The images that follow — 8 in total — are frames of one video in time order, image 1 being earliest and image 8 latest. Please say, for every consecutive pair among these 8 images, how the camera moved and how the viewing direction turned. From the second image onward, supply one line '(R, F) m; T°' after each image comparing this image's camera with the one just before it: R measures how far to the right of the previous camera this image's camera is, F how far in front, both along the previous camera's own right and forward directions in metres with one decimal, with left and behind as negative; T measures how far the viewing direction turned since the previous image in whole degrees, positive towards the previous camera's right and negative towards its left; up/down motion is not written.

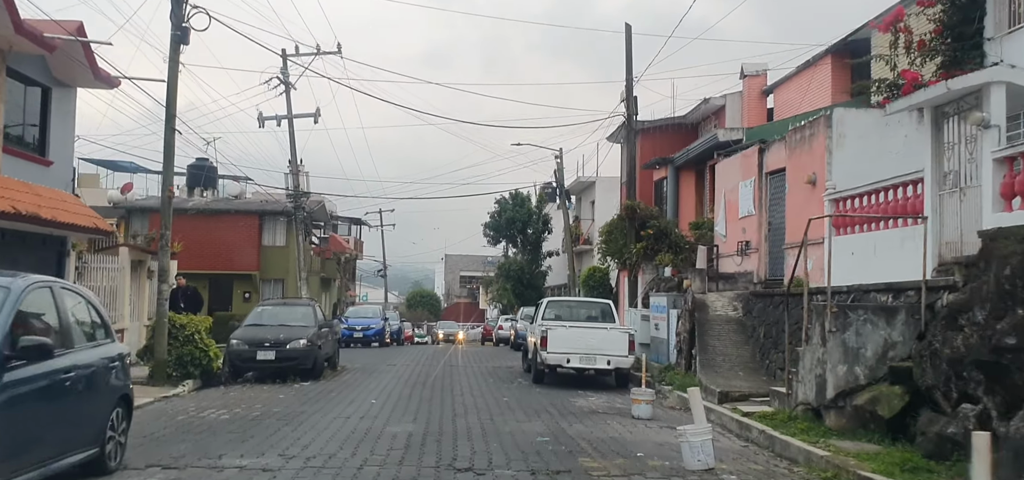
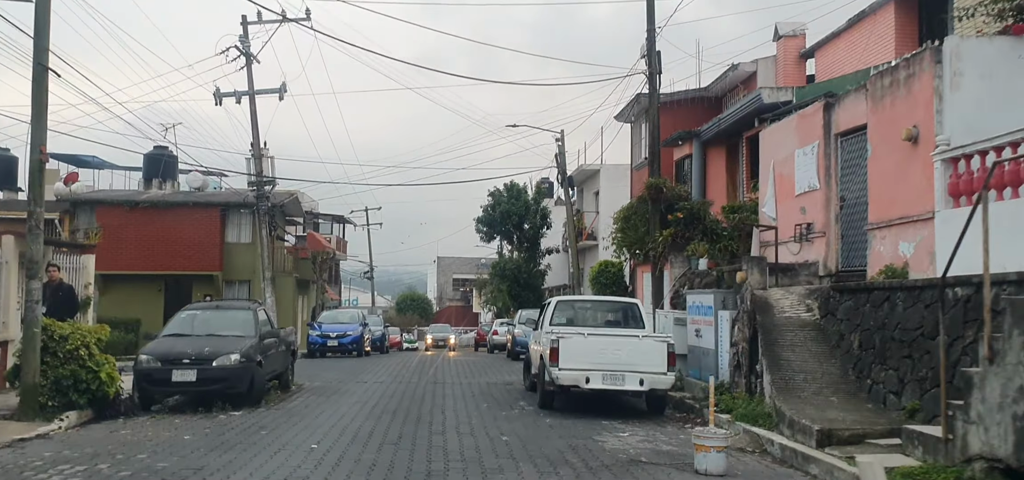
(-0.1, +4.3) m; 0°
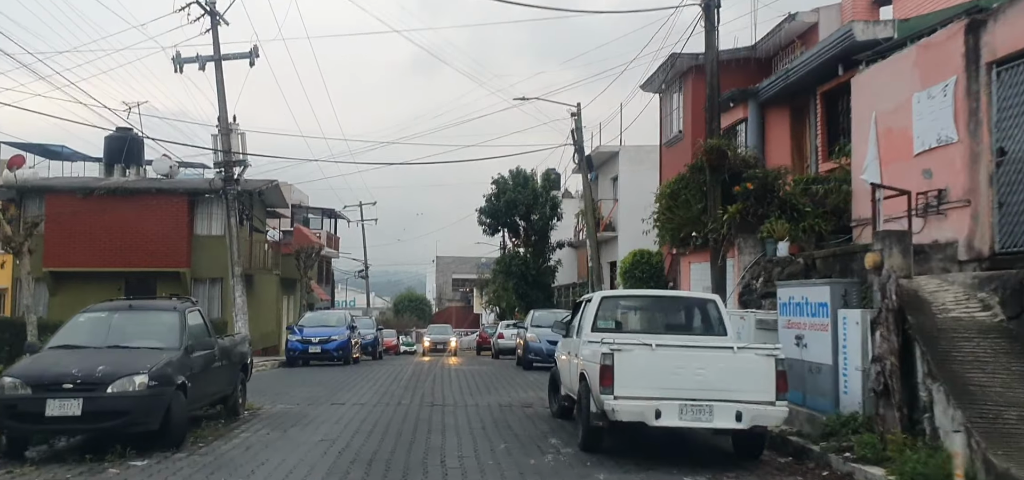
(-0.3, +4.2) m; 0°
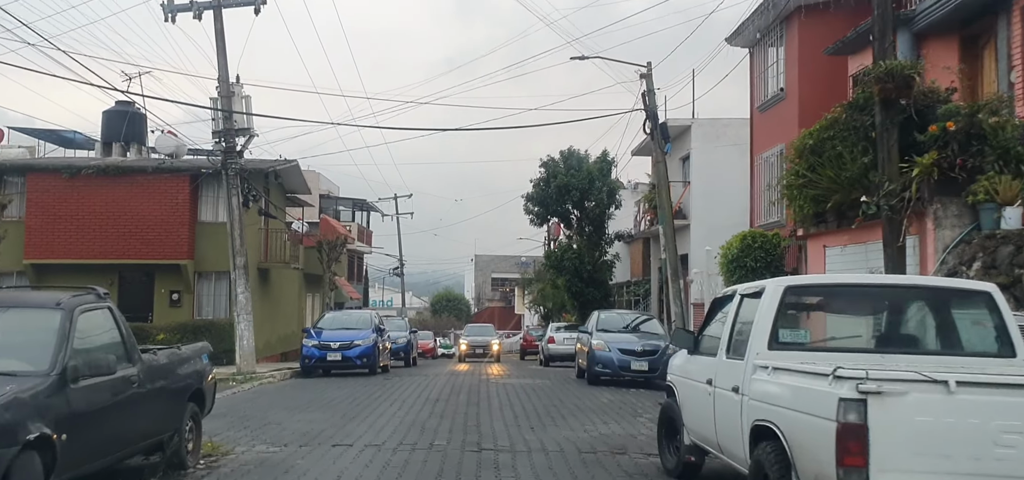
(-0.5, +4.6) m; -2°
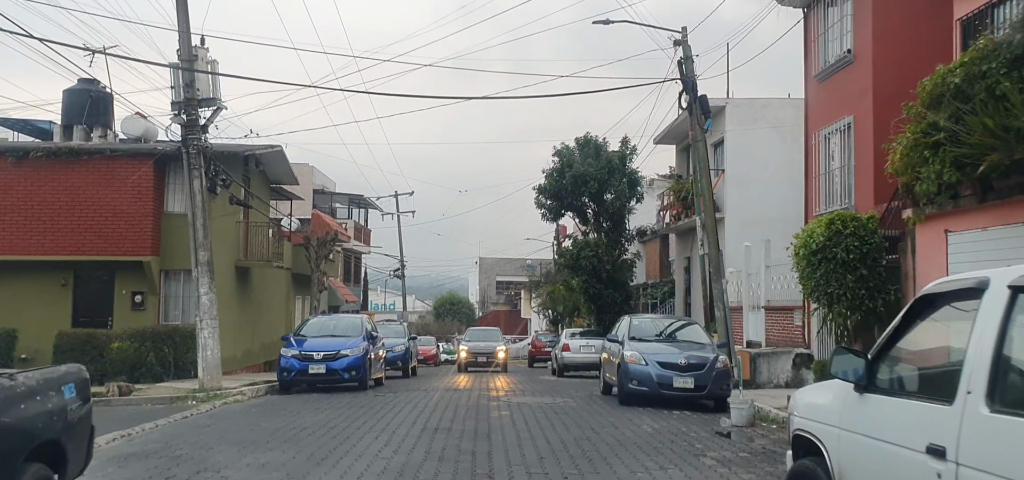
(-0.2, +3.3) m; 0°
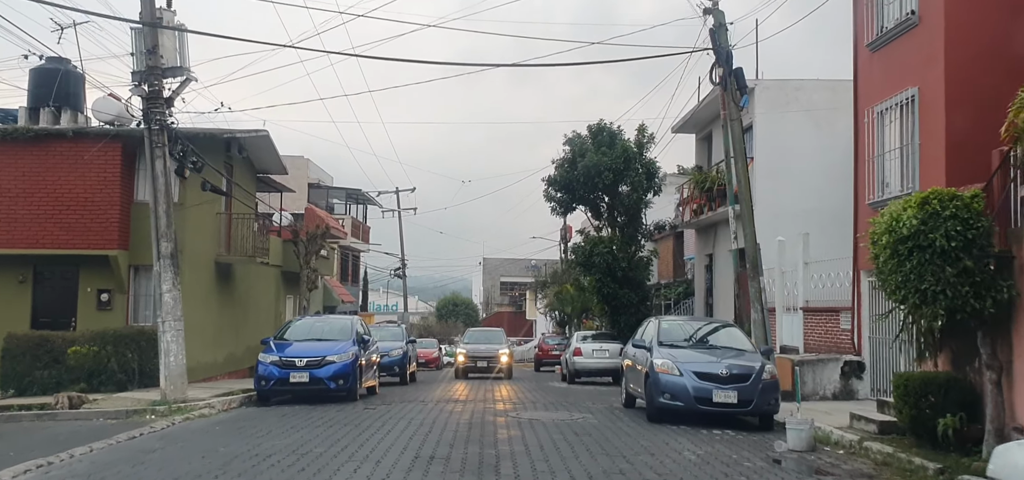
(-0.1, +2.3) m; 0°
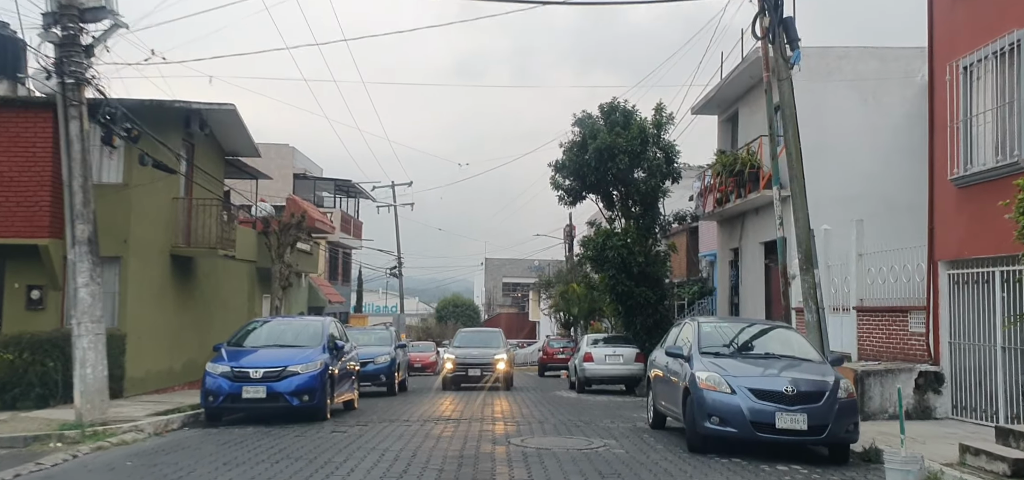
(0.0, +3.0) m; 0°
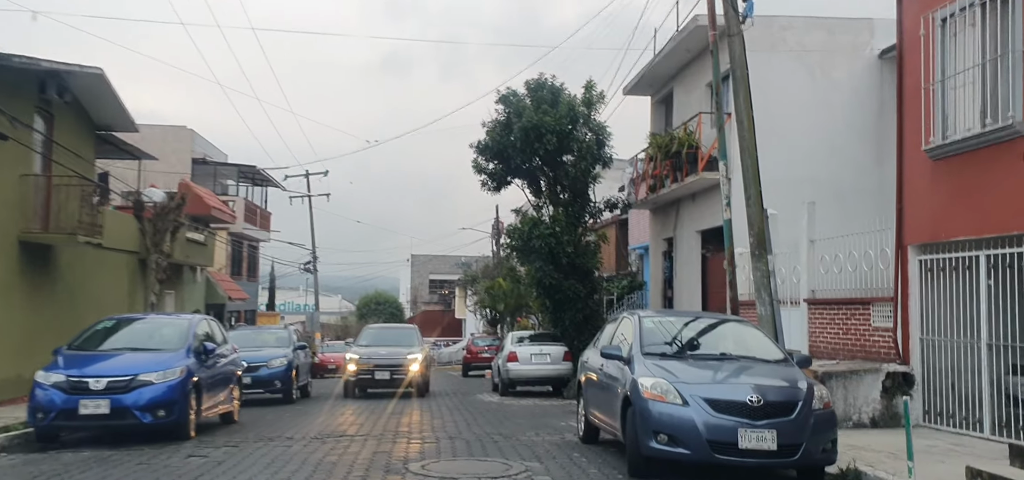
(+0.3, +2.2) m; +5°
